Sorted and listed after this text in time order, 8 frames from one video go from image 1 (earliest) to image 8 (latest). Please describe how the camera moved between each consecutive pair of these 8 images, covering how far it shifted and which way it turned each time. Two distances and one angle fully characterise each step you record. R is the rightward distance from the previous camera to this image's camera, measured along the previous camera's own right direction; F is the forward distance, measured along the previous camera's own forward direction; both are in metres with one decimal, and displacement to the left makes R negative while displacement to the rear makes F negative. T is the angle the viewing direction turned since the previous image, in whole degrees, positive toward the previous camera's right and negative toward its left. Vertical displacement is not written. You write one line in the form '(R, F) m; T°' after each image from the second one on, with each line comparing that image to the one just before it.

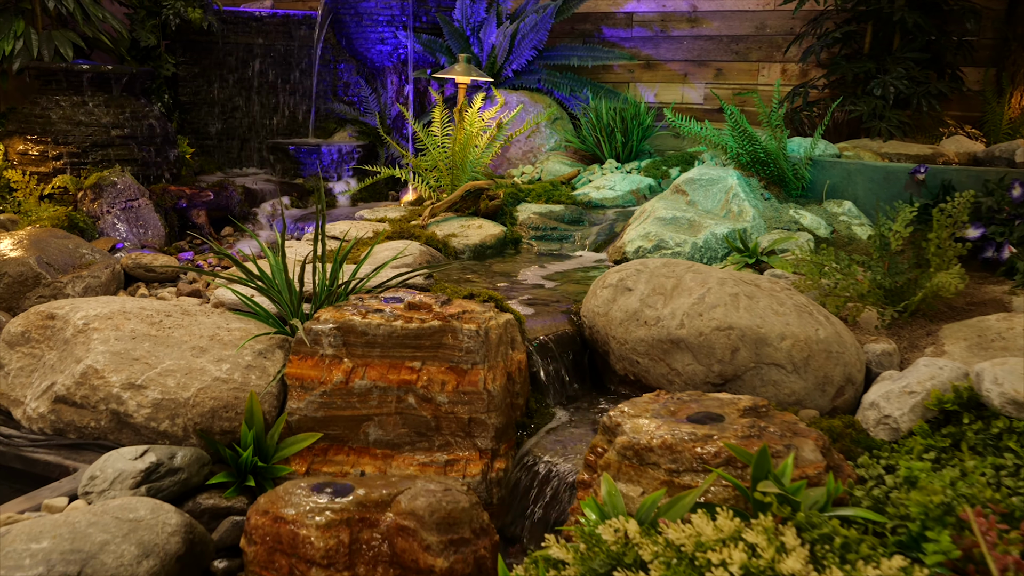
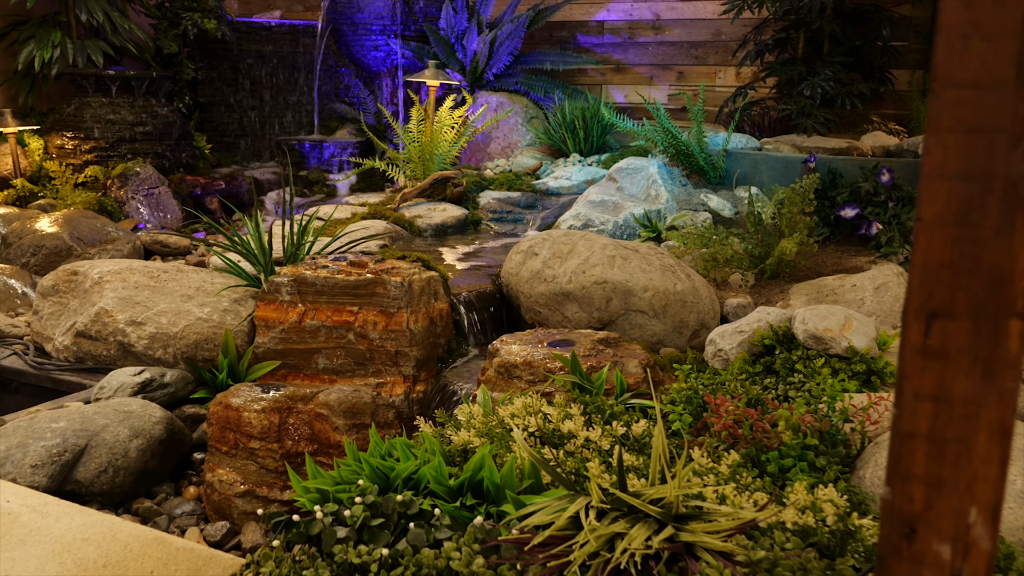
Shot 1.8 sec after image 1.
(+0.5, -0.8) m; -2°
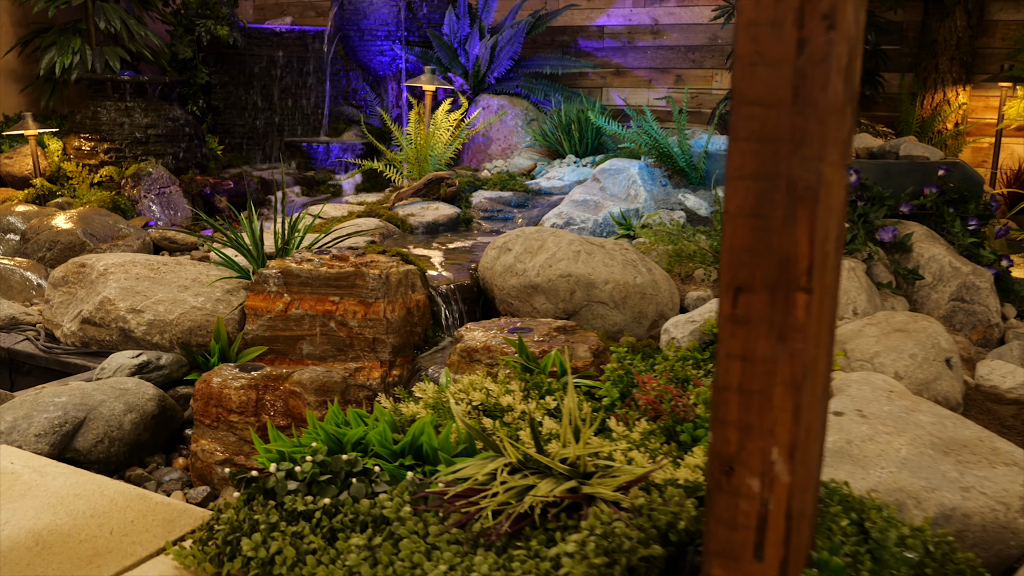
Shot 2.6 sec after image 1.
(+0.3, -0.3) m; -2°
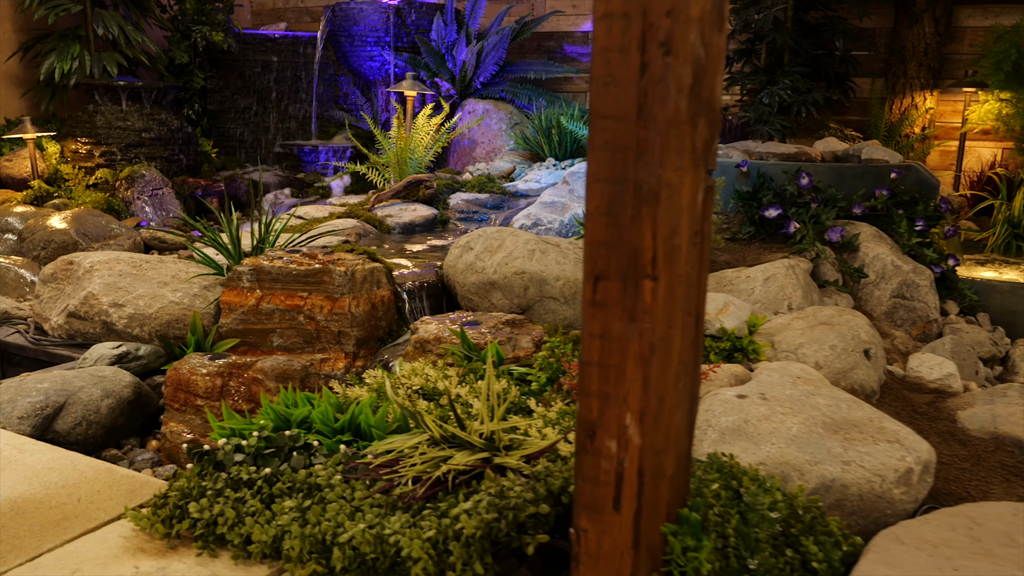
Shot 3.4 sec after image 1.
(+0.3, -0.3) m; -1°
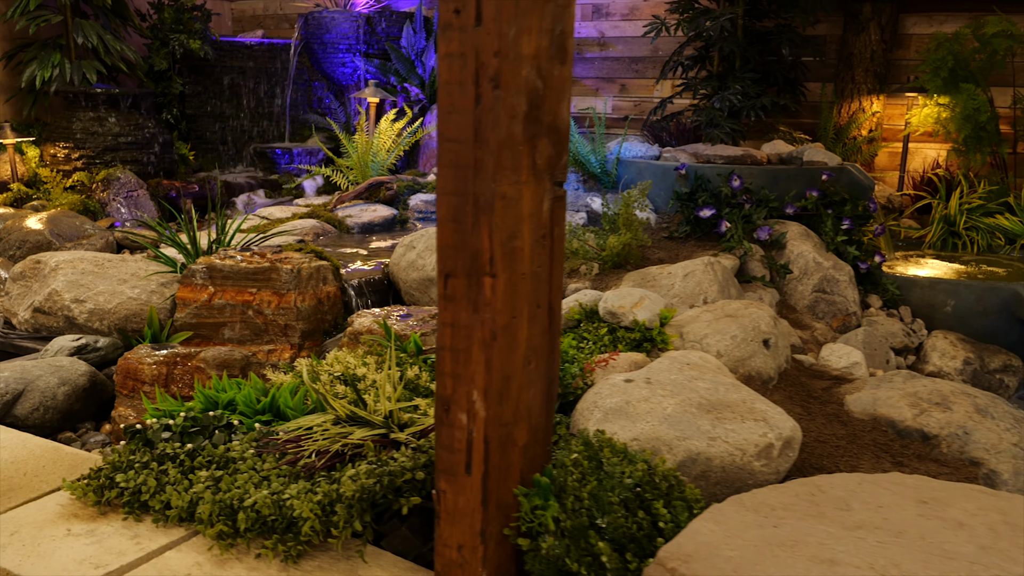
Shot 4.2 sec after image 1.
(+0.3, -0.3) m; 0°
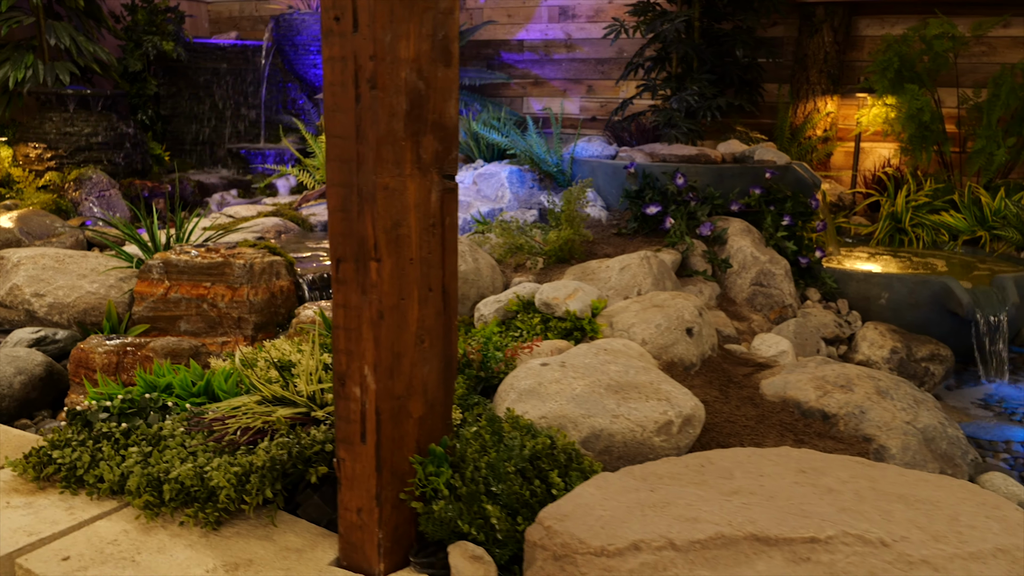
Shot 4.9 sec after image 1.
(+0.3, -0.2) m; 0°
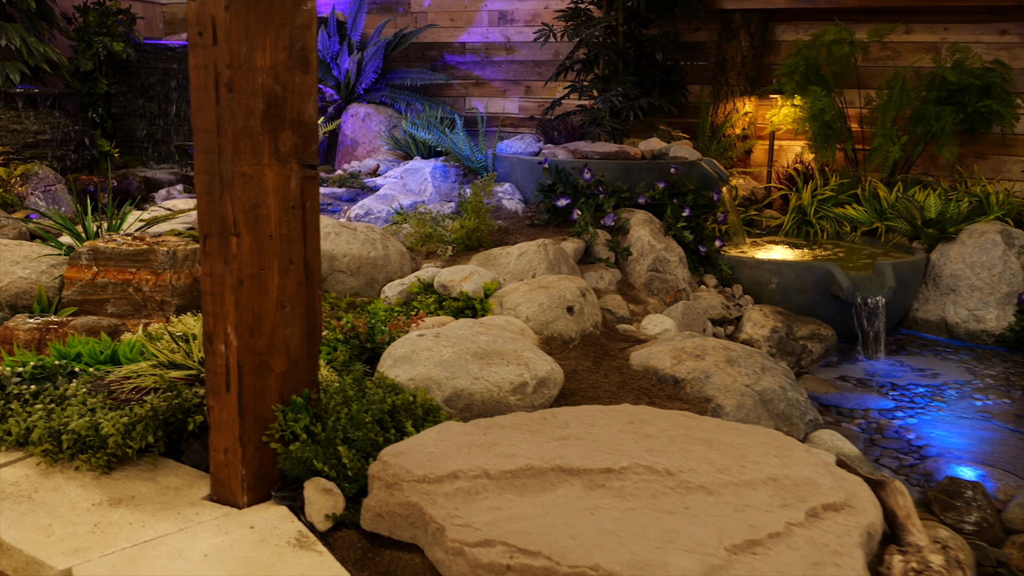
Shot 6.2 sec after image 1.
(+0.4, -0.4) m; +1°
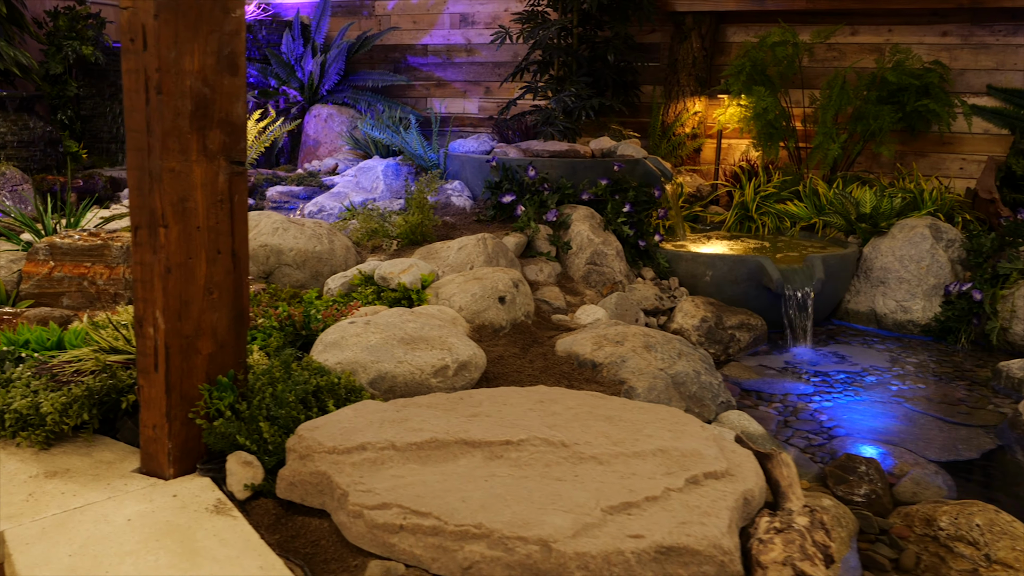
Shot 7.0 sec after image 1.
(+0.3, -0.3) m; +1°
